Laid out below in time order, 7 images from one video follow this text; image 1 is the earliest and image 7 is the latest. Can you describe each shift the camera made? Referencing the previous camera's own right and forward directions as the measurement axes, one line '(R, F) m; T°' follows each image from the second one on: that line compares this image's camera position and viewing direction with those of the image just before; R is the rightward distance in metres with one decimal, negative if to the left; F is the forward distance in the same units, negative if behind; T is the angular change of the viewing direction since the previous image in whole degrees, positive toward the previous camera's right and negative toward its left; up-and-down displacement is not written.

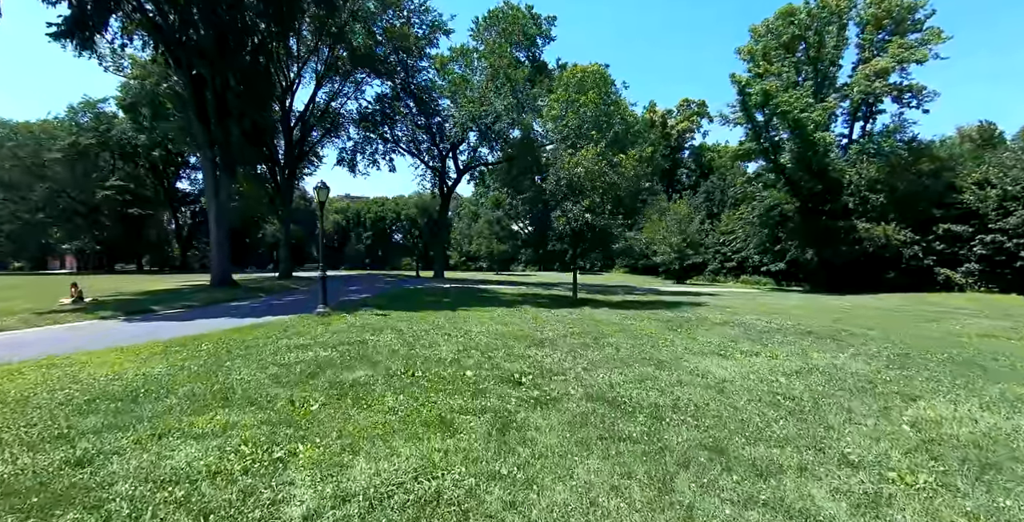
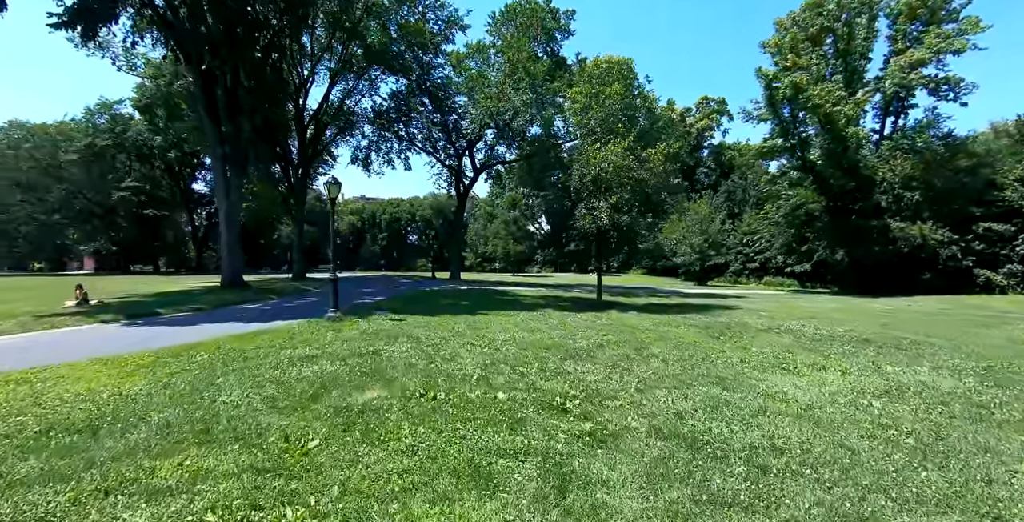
(-0.3, +1.1) m; -2°
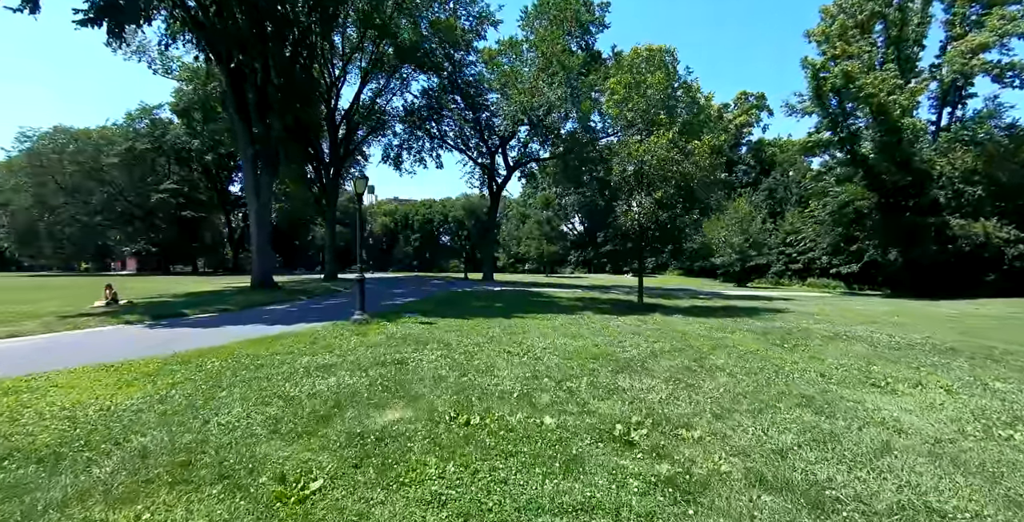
(-0.2, +1.0) m; -3°
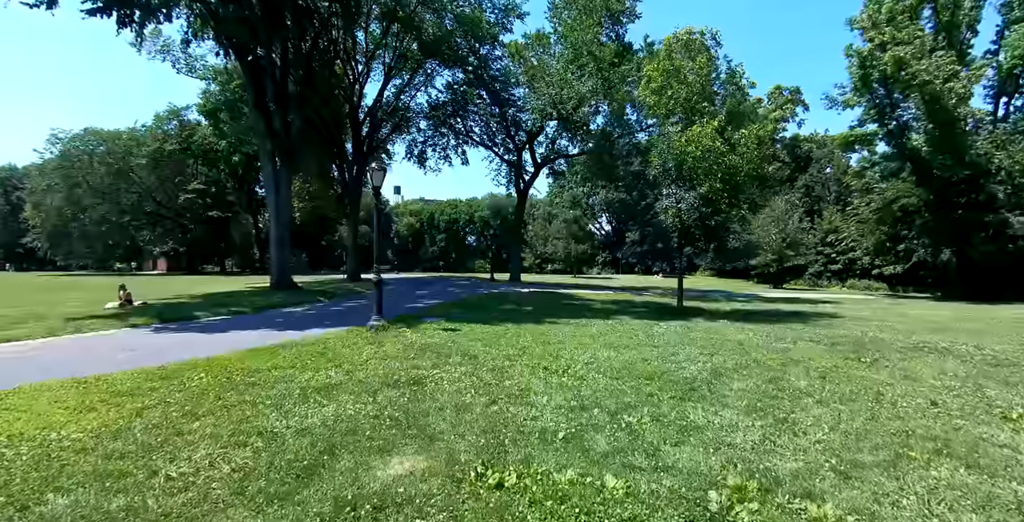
(-0.2, +1.2) m; -3°
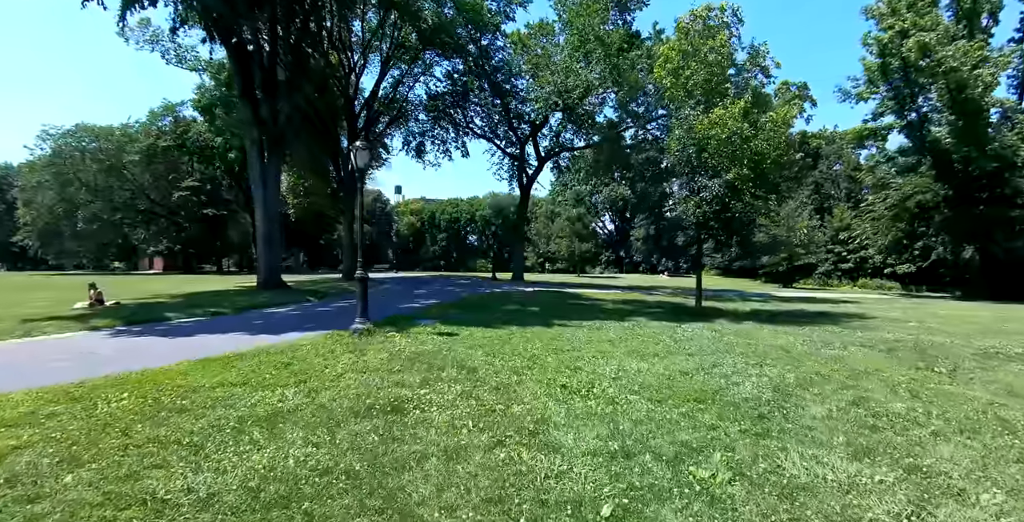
(-0.1, +1.4) m; 0°
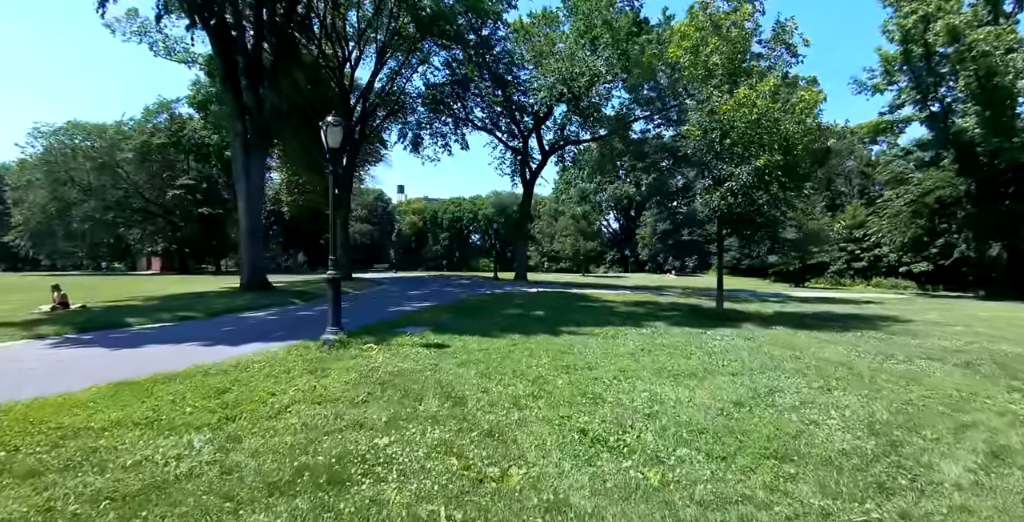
(0.0, +1.4) m; 0°
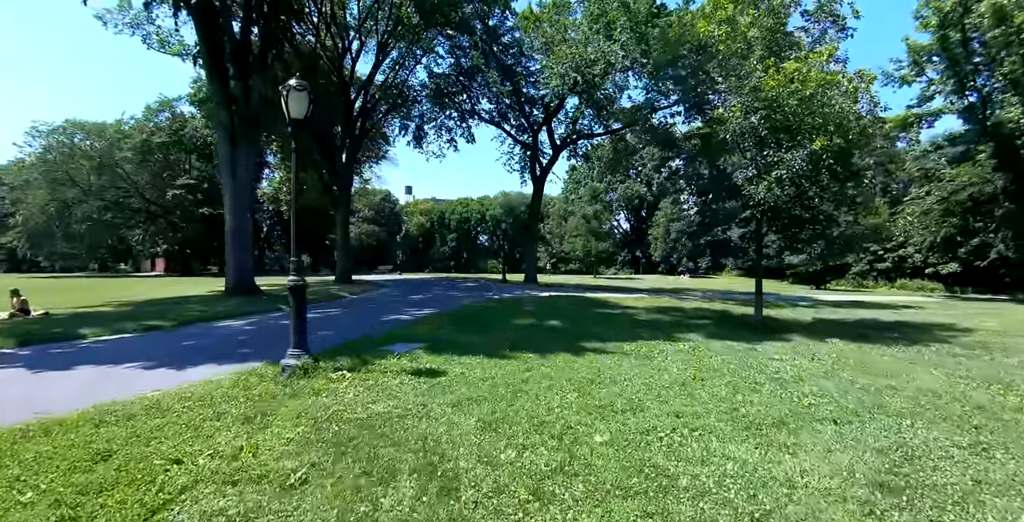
(-0.1, +1.7) m; -1°
